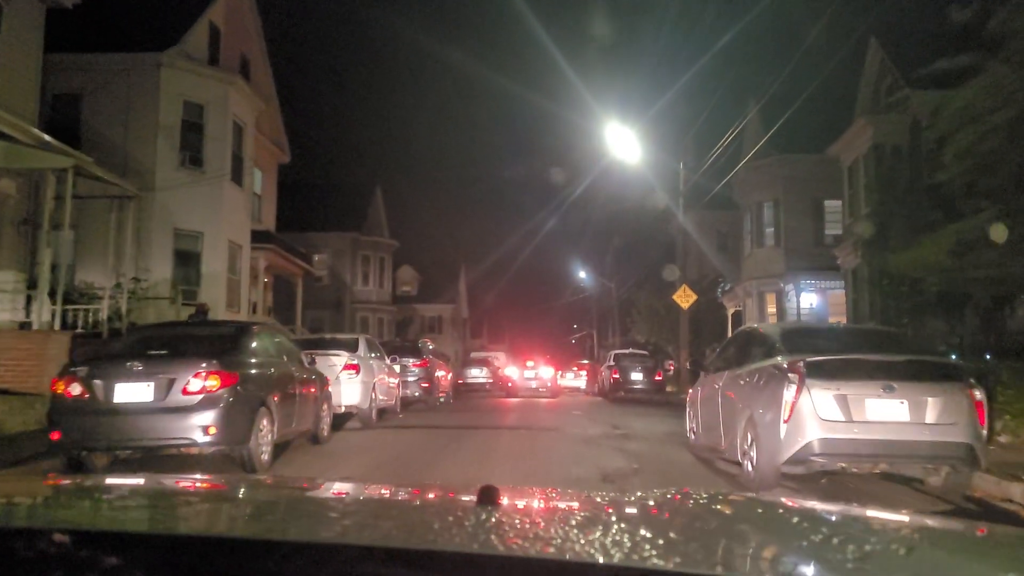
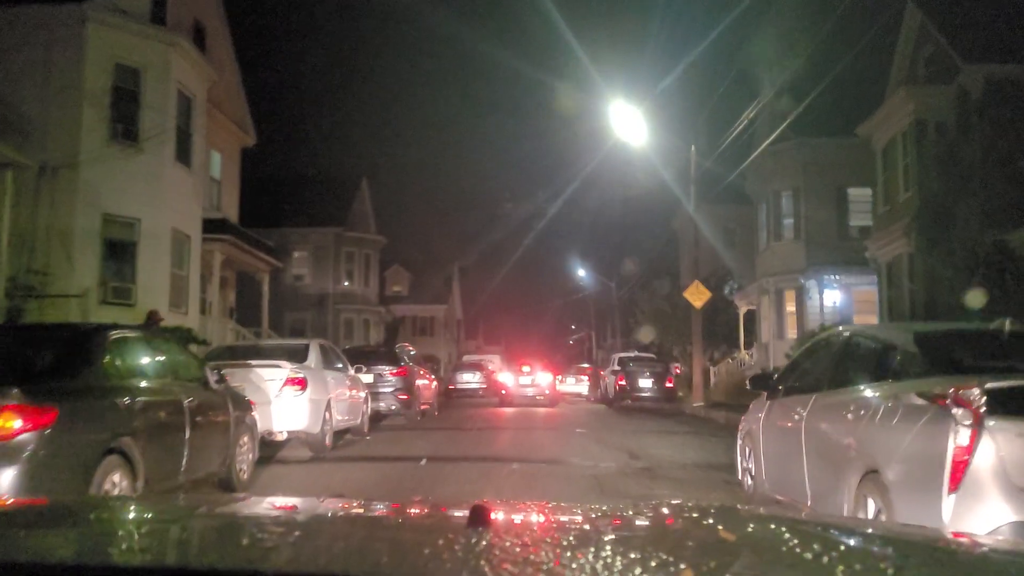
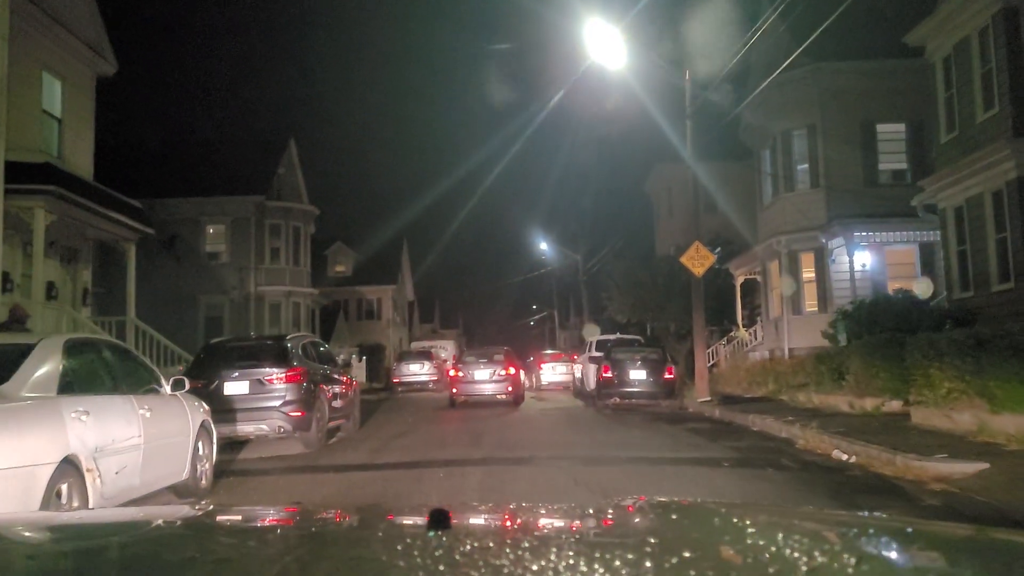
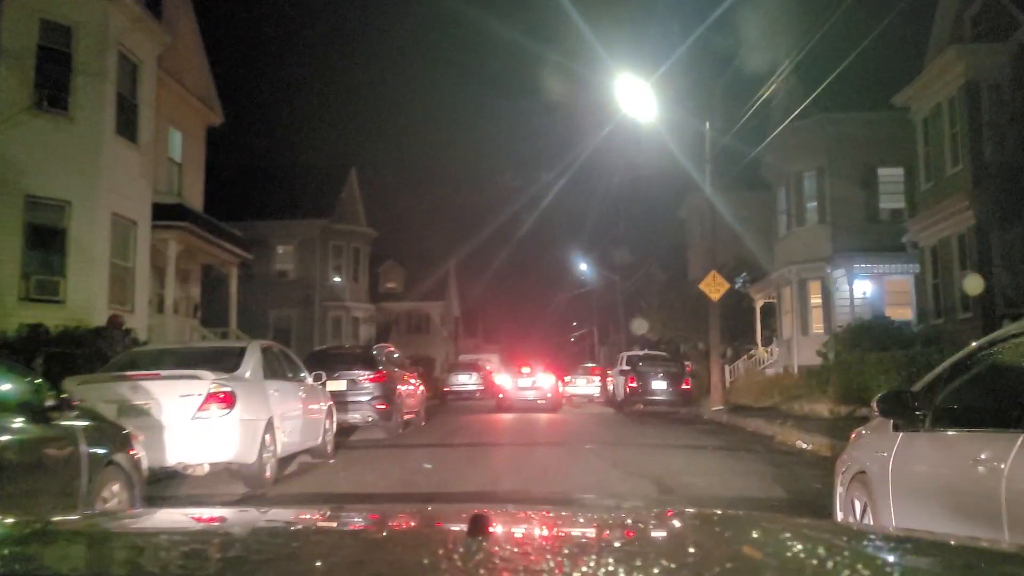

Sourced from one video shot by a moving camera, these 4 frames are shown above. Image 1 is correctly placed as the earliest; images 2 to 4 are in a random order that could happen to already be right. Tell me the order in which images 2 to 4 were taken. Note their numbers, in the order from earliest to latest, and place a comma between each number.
2, 4, 3
